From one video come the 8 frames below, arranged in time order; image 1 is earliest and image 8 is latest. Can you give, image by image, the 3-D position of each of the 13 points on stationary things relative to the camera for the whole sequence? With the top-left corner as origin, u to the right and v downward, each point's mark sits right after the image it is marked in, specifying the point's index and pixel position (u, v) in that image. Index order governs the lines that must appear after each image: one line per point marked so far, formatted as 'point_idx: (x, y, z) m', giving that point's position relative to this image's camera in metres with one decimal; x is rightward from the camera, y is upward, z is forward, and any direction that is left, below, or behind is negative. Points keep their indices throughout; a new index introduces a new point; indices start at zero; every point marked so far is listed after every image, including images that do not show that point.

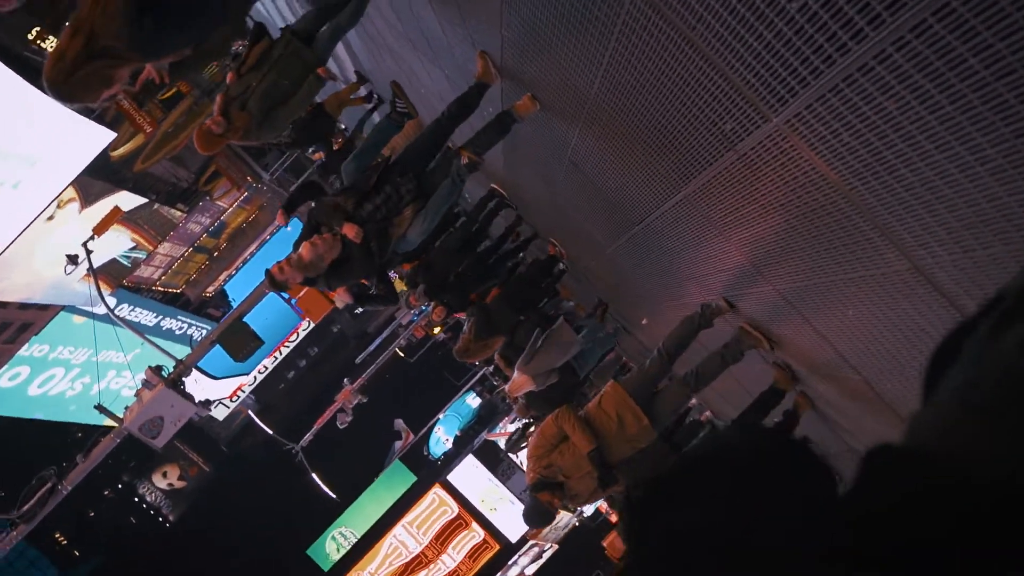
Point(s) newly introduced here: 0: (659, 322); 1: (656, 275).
0: (+0.9, -0.2, +7.2) m
1: (+0.7, +0.1, +5.8) m
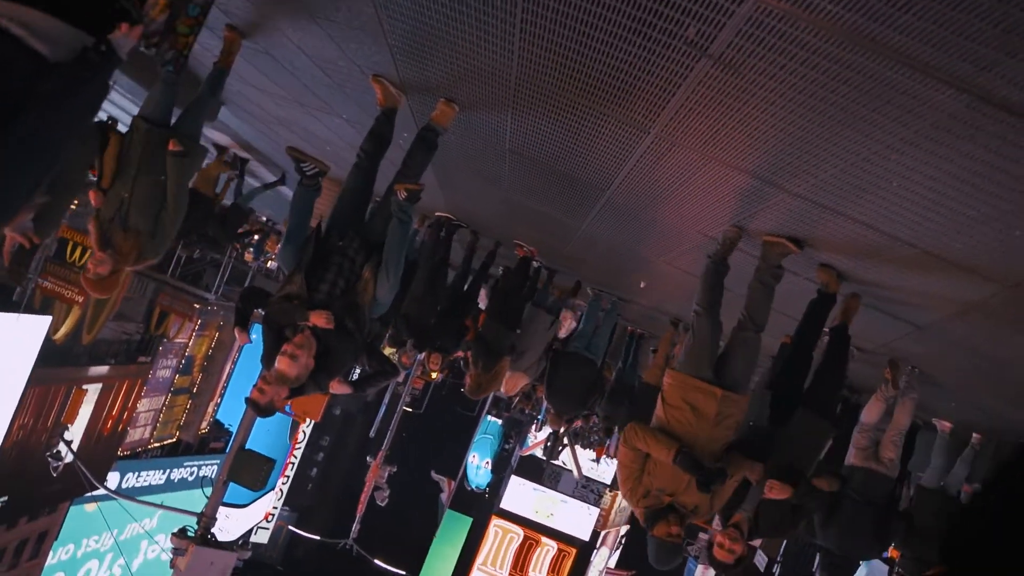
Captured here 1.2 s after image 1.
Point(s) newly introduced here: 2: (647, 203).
0: (+0.8, +0.1, +6.7) m
1: (+0.6, +0.3, +5.3) m
2: (+0.6, +0.4, +4.6) m
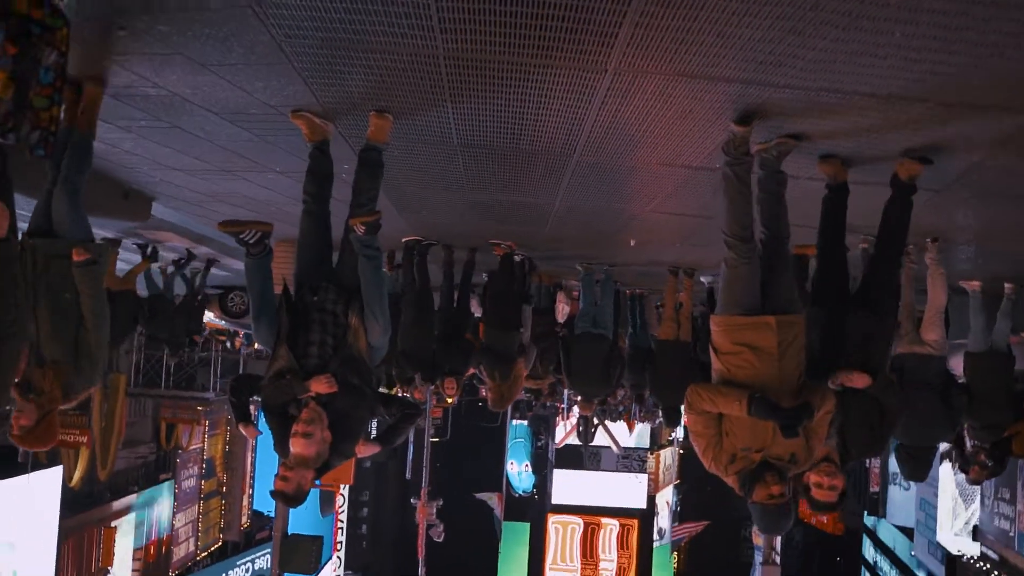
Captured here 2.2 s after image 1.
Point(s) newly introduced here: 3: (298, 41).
0: (+0.7, +0.3, +6.4) m
1: (+0.5, +0.4, +4.9) m
2: (+0.4, +0.5, +4.2) m
3: (-0.6, +0.6, +3.1) m
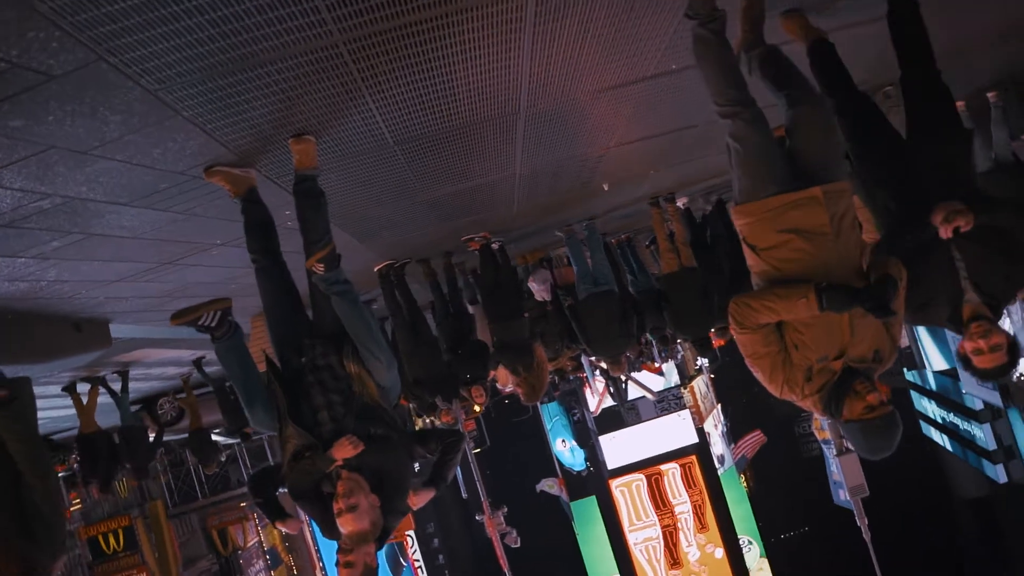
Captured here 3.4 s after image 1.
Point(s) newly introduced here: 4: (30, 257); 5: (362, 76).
0: (+0.5, +0.6, +5.9) m
1: (+0.3, +0.6, +4.5) m
2: (+0.2, +0.7, +3.8) m
3: (-0.7, +0.5, +2.6) m
4: (-1.6, +0.1, +3.8) m
5: (-0.4, +0.6, +3.1) m
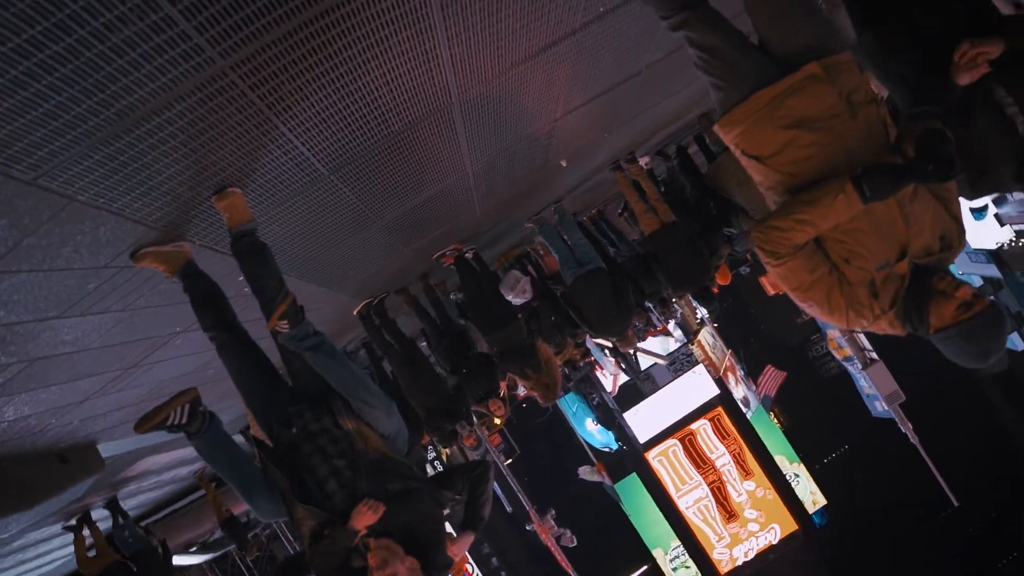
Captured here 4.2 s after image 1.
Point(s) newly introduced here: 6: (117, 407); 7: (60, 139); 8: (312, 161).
0: (+0.3, +0.7, +5.6) m
1: (0.0, +0.7, +4.2) m
2: (0.0, +0.7, +3.4) m
3: (-0.9, +0.2, +2.3) m
4: (-1.6, -0.3, +3.5) m
5: (-0.6, +0.4, +2.7) m
6: (-1.7, -0.5, +5.1) m
7: (-0.8, +0.3, +2.2) m
8: (-0.6, +0.4, +3.3) m
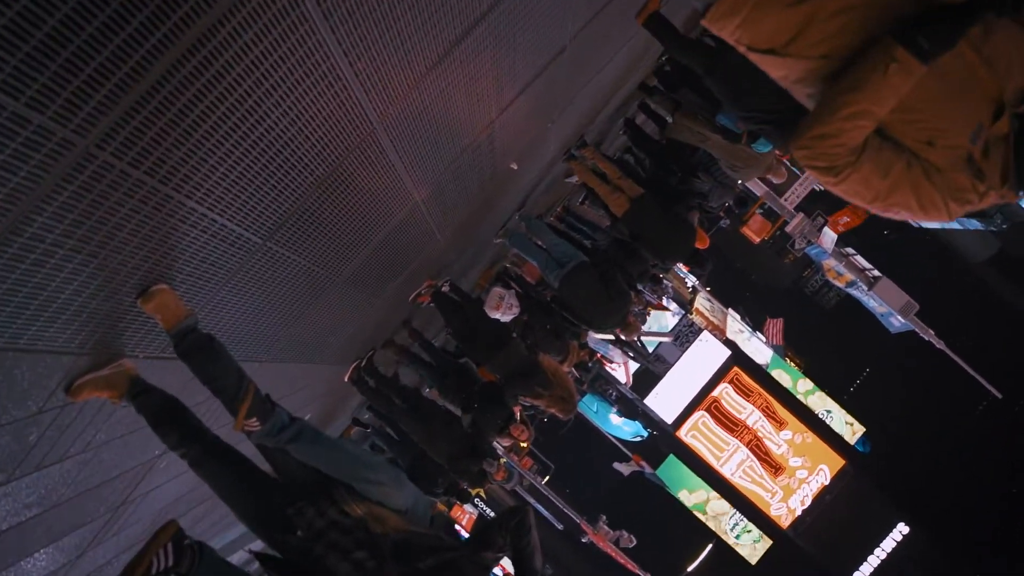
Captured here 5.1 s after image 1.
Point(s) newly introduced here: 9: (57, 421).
0: (0.0, +0.7, +5.2) m
1: (-0.2, +0.6, +3.8) m
2: (-0.3, +0.6, +3.1) m
3: (-0.9, 0.0, +1.9) m
4: (-1.5, -0.8, +3.1) m
5: (-0.7, +0.2, +2.4) m
6: (-1.5, -1.0, +4.7) m
7: (-0.9, 0.0, +1.8) m
8: (-0.7, +0.1, +3.0) m
9: (-1.1, -0.3, +2.8) m
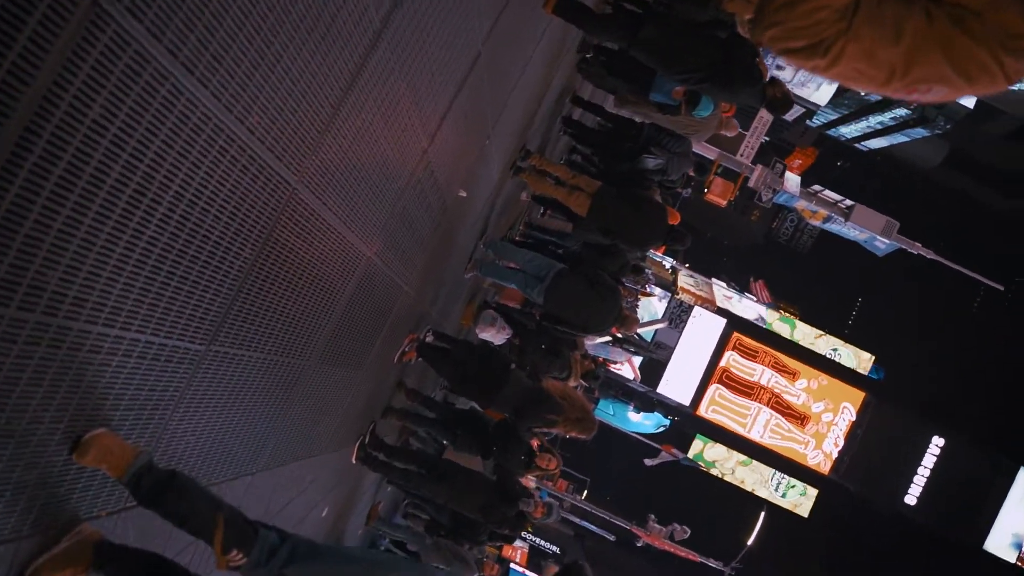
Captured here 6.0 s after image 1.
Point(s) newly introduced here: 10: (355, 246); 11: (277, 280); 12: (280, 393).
0: (-0.3, +0.5, +4.9) m
1: (-0.4, +0.4, +3.4) m
2: (-0.5, +0.4, +2.7) m
3: (-0.9, -0.3, +1.5) m
4: (-1.2, -1.3, +2.7) m
5: (-0.8, 0.0, +2.0) m
6: (-1.2, -1.5, +4.2) m
7: (-0.9, -0.3, +1.4) m
8: (-0.7, -0.1, +2.6) m
9: (-1.0, -0.7, +2.4) m
10: (-0.5, +0.1, +3.8) m
11: (-0.6, 0.0, +3.0) m
12: (-0.7, -0.3, +3.6) m
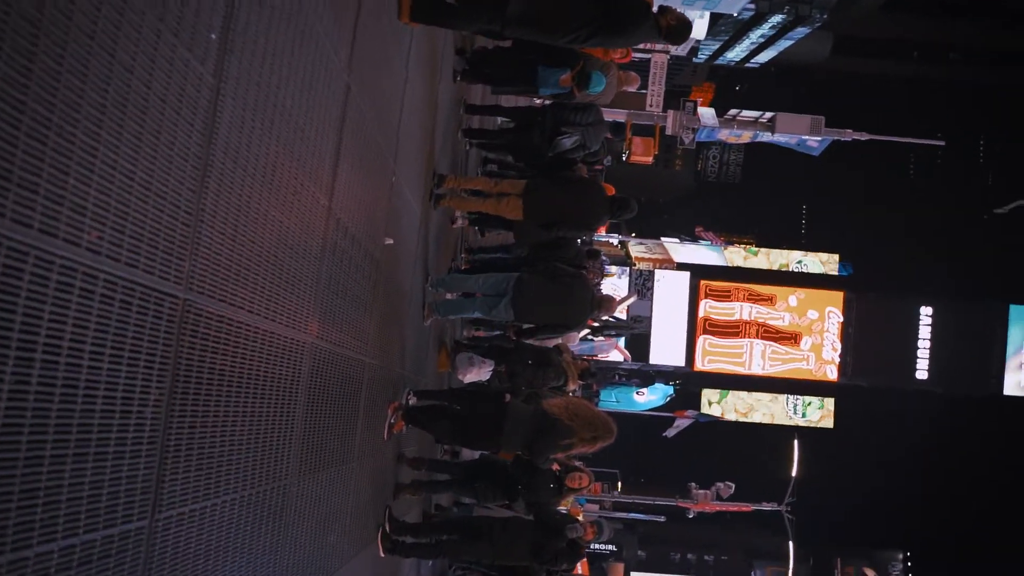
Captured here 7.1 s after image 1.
0: (-0.6, +0.3, +4.4) m
1: (-0.6, +0.2, +2.9) m
2: (-0.7, +0.2, +2.2) m
3: (-0.8, -0.7, +1.0) m
4: (-0.8, -1.7, +2.1) m
5: (-0.8, -0.3, +1.5) m
6: (-0.7, -2.0, +3.7) m
7: (-0.8, -0.6, +0.9) m
8: (-0.7, -0.4, +2.1) m
9: (-0.7, -1.0, +1.9) m
10: (-0.6, -0.1, +3.3) m
11: (-0.7, -0.3, +2.5) m
12: (-0.7, -0.6, +3.1) m
